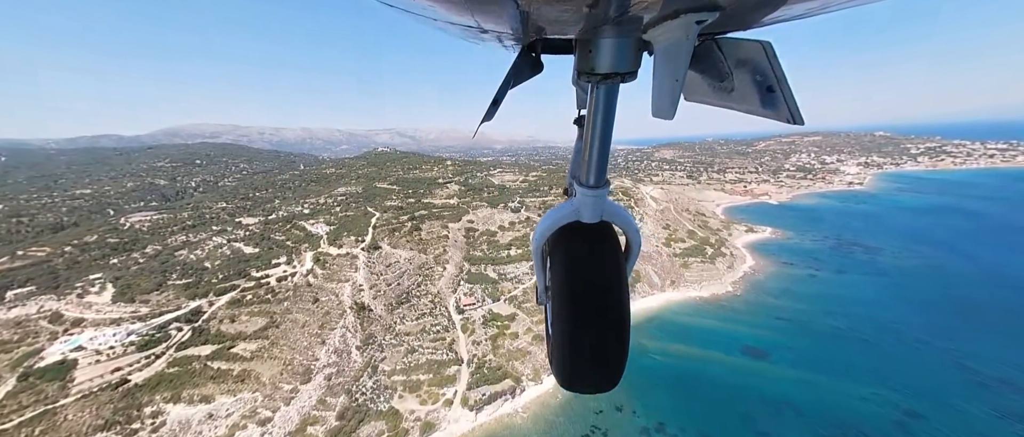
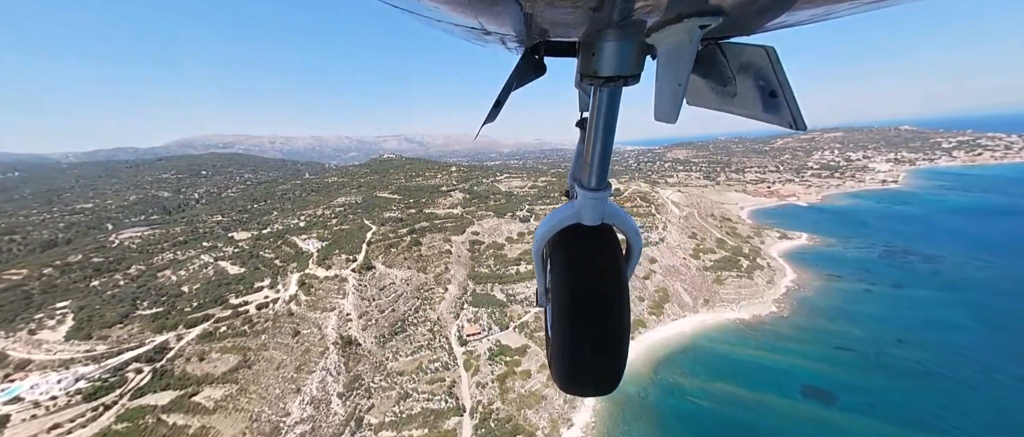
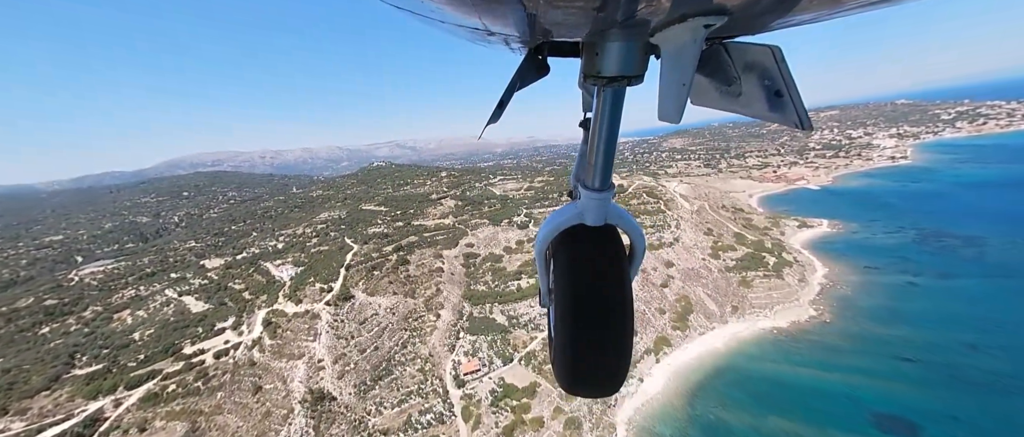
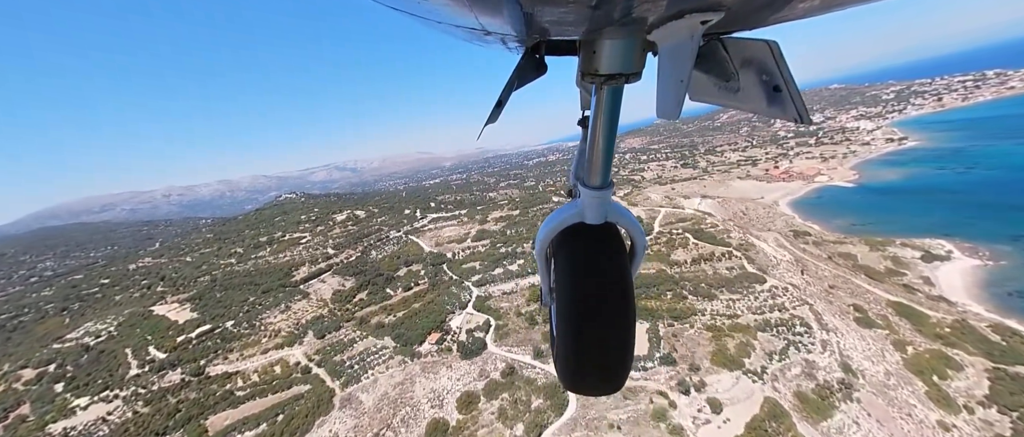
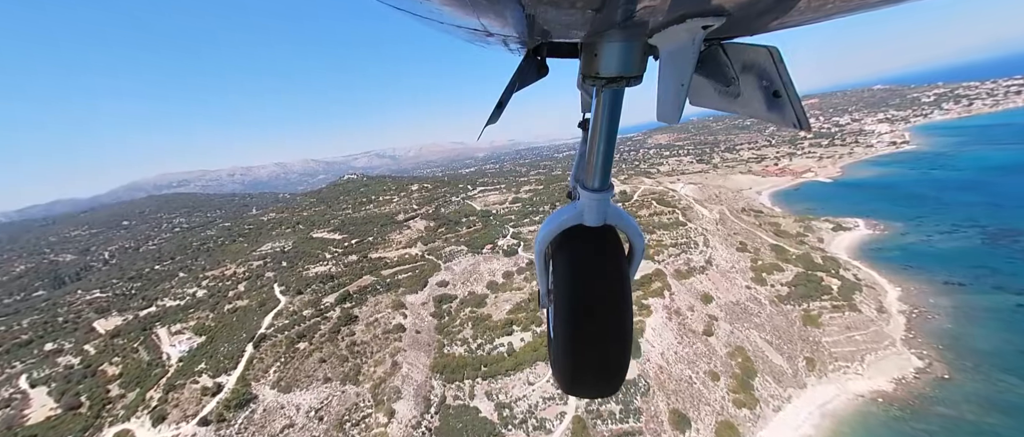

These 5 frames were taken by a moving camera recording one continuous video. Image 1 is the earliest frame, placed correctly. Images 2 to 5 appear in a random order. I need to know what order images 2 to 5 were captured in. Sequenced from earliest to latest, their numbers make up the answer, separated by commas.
2, 3, 5, 4
